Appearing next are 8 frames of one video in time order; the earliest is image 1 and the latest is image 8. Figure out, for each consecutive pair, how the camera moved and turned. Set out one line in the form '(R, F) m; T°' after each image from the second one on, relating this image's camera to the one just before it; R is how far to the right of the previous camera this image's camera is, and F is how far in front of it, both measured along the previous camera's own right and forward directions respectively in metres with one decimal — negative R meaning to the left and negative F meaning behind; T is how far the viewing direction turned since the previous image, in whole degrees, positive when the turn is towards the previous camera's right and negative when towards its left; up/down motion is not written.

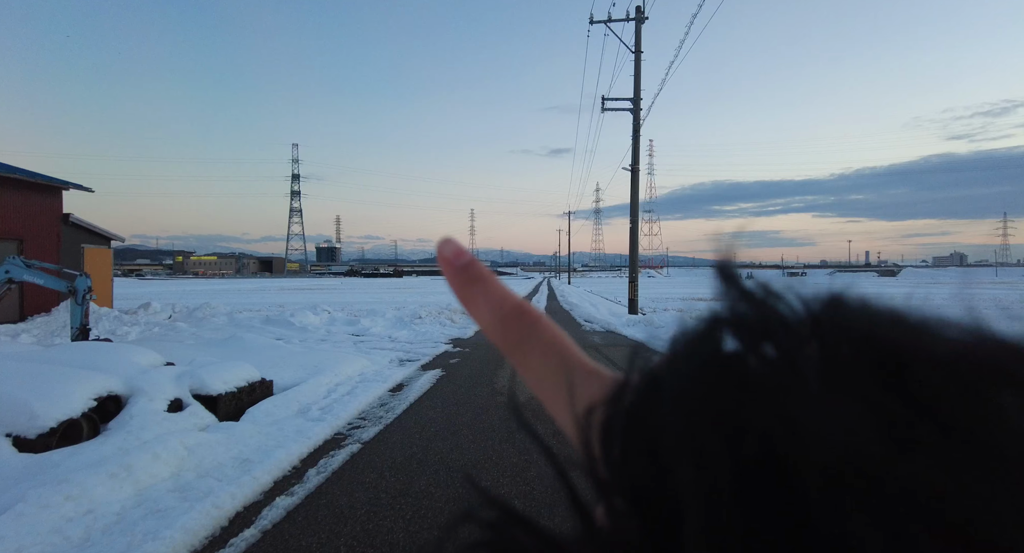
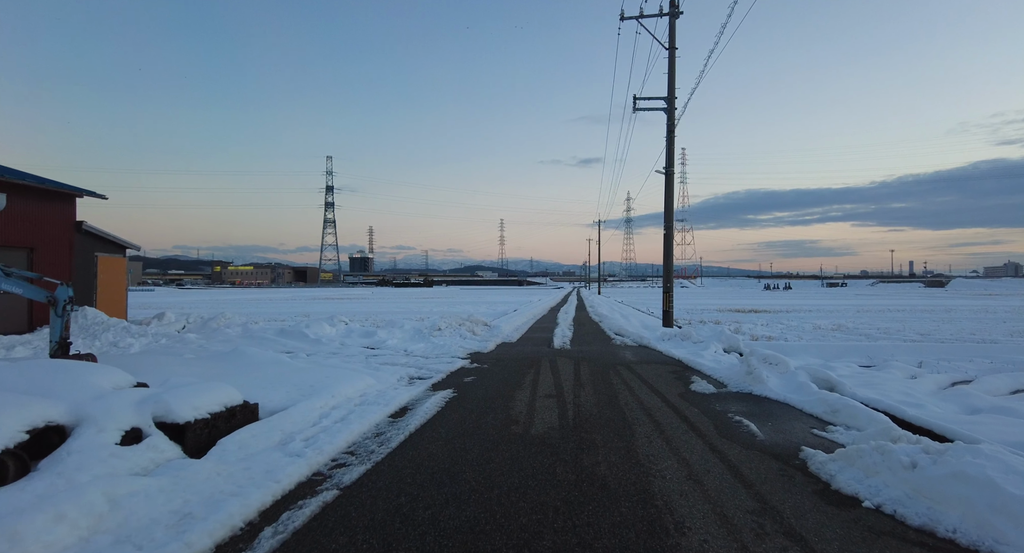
(+0.2, +1.0) m; -3°
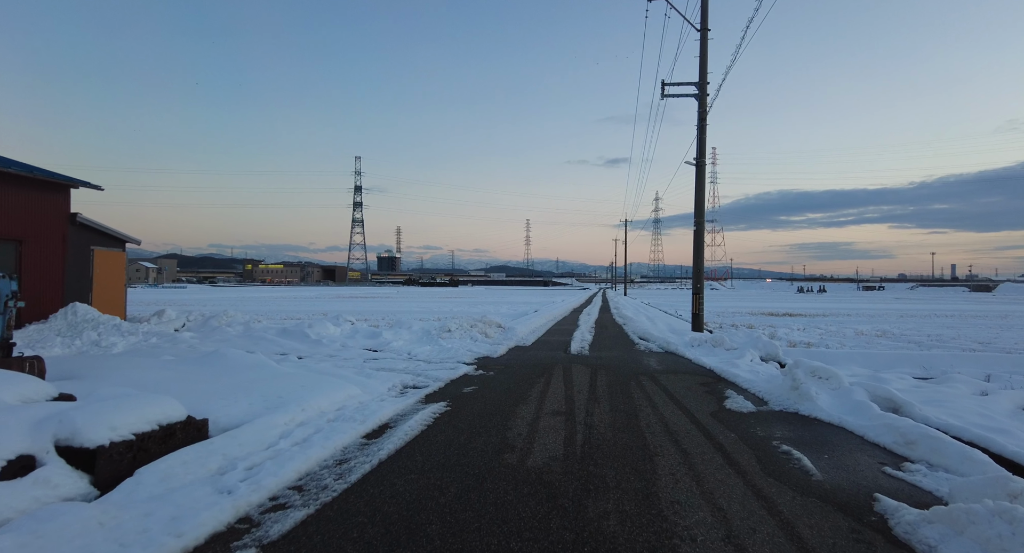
(+0.3, +1.1) m; -3°
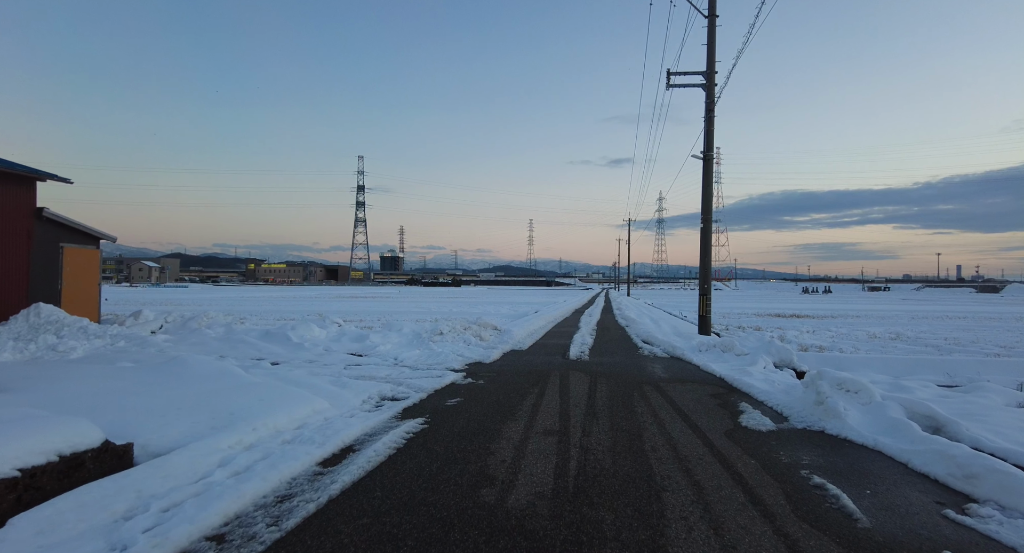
(+0.2, +0.9) m; 0°
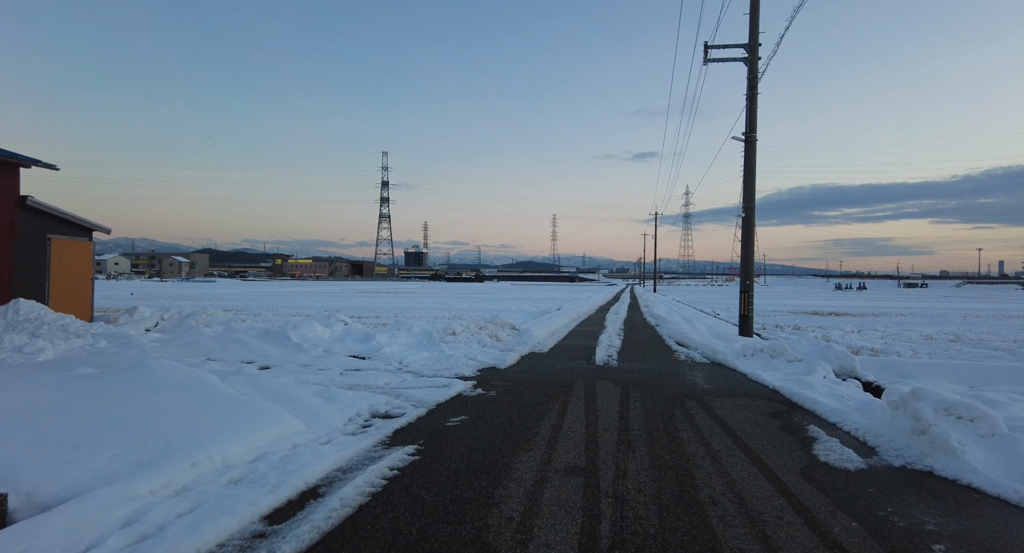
(+0.1, +1.3) m; -3°
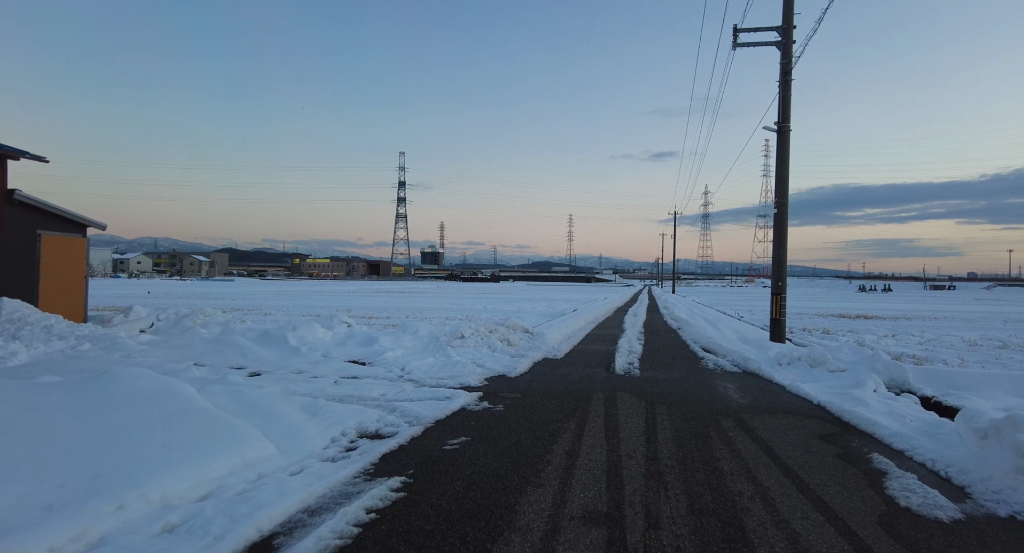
(+0.1, +0.9) m; -2°
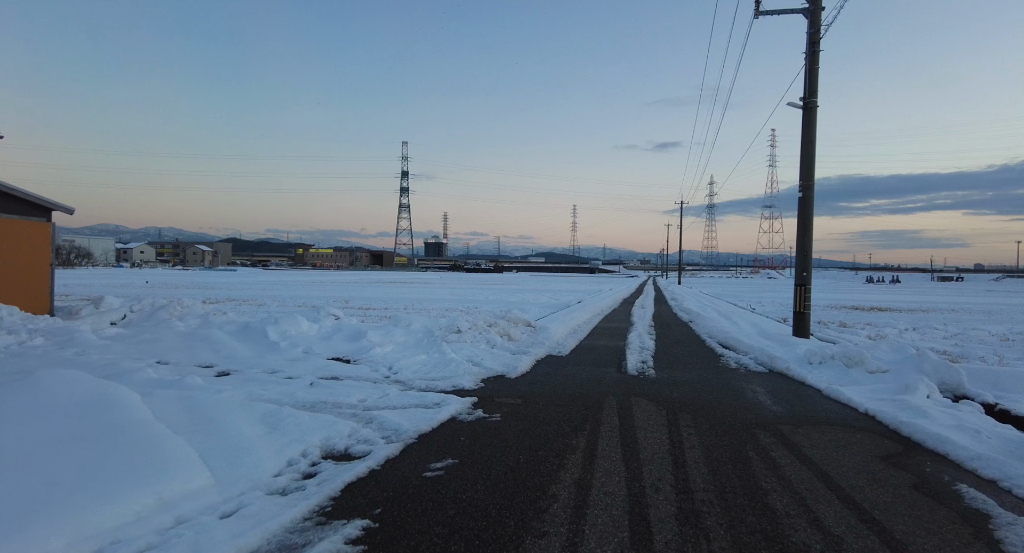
(+0.1, +1.0) m; 0°
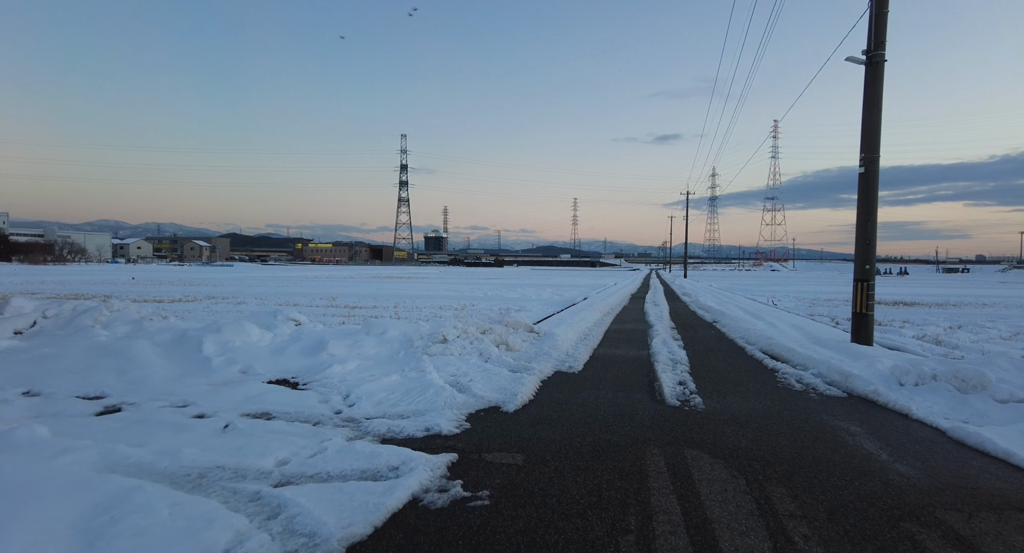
(0.0, +2.2) m; 0°
